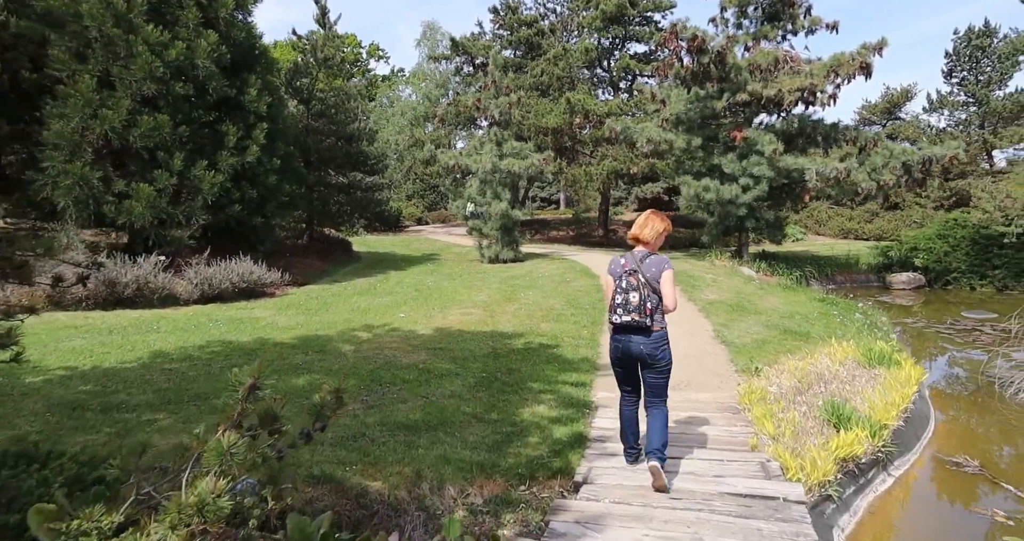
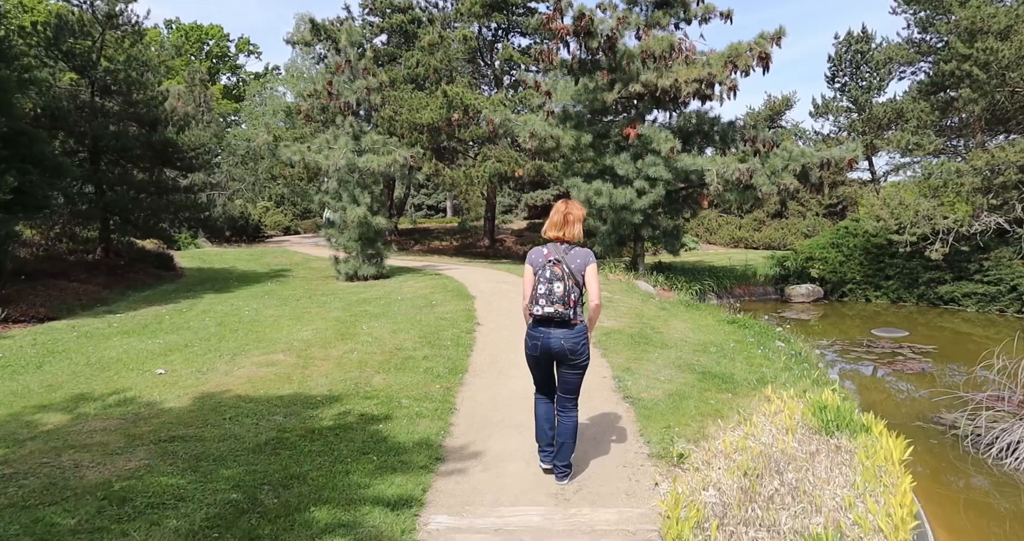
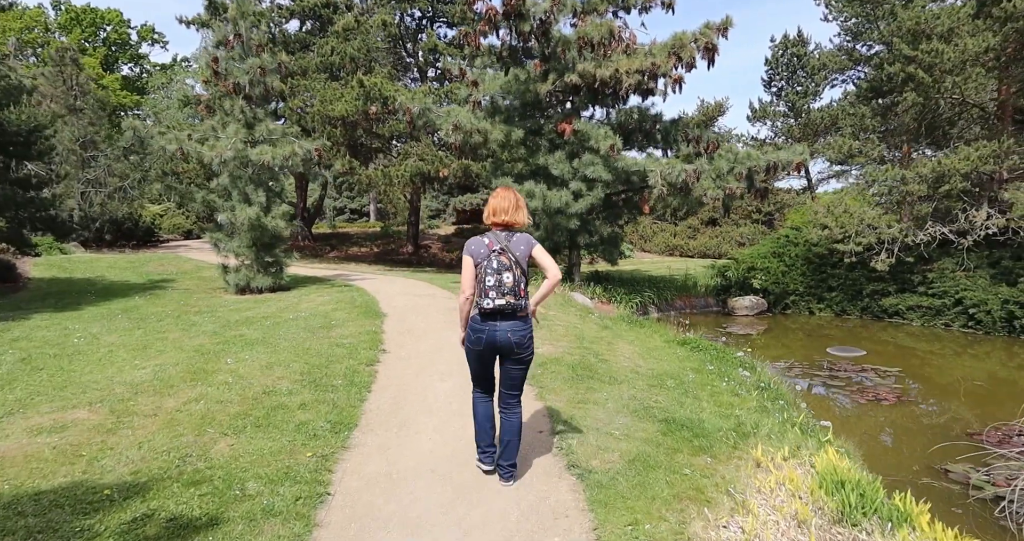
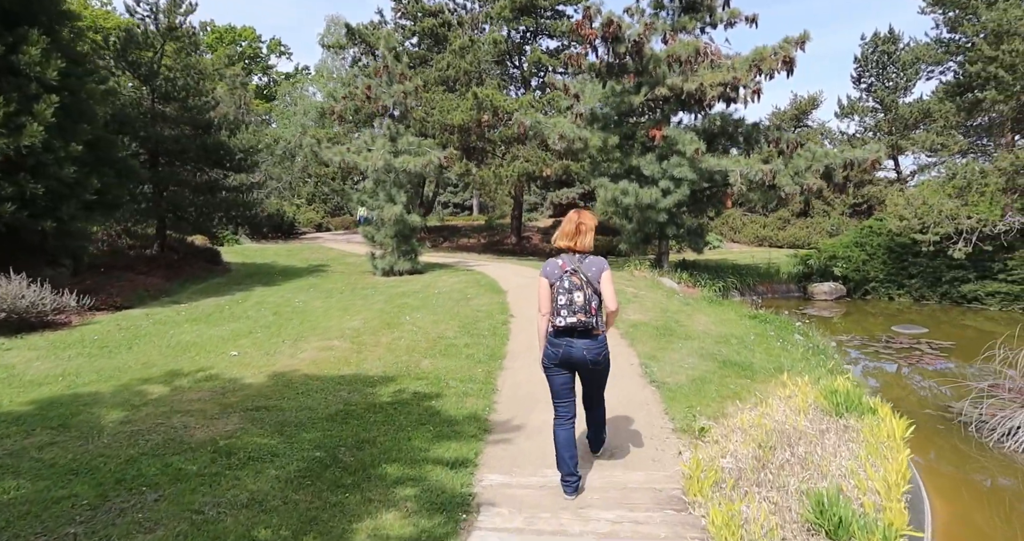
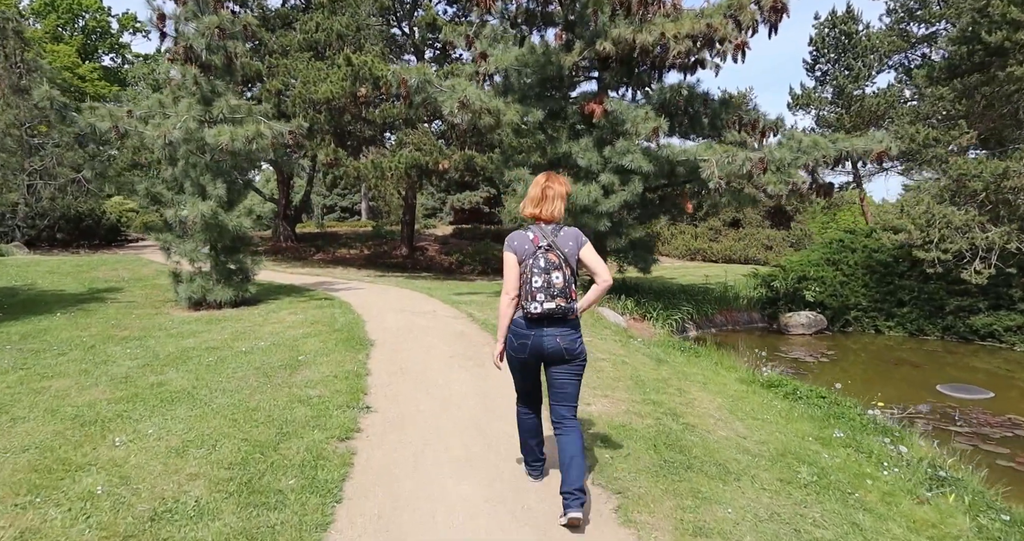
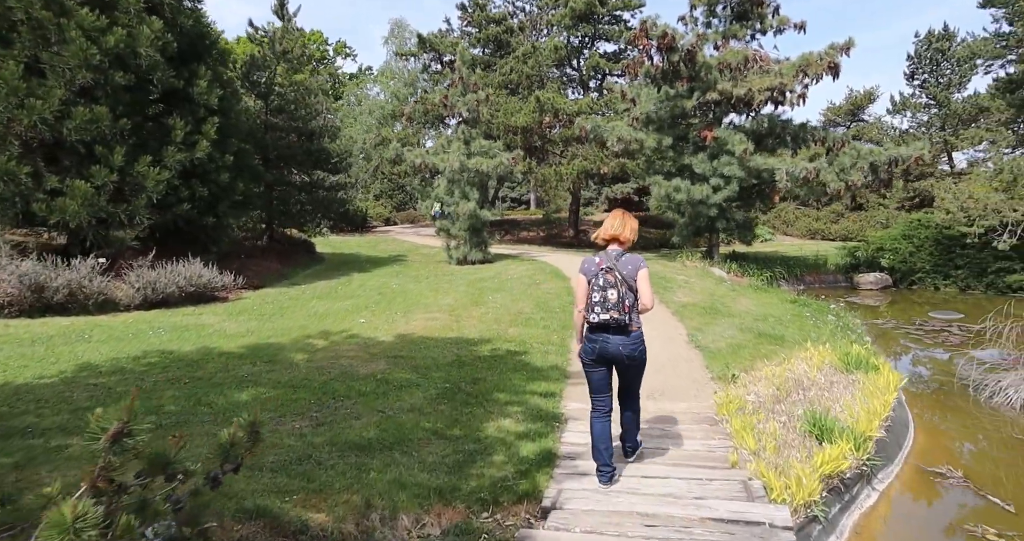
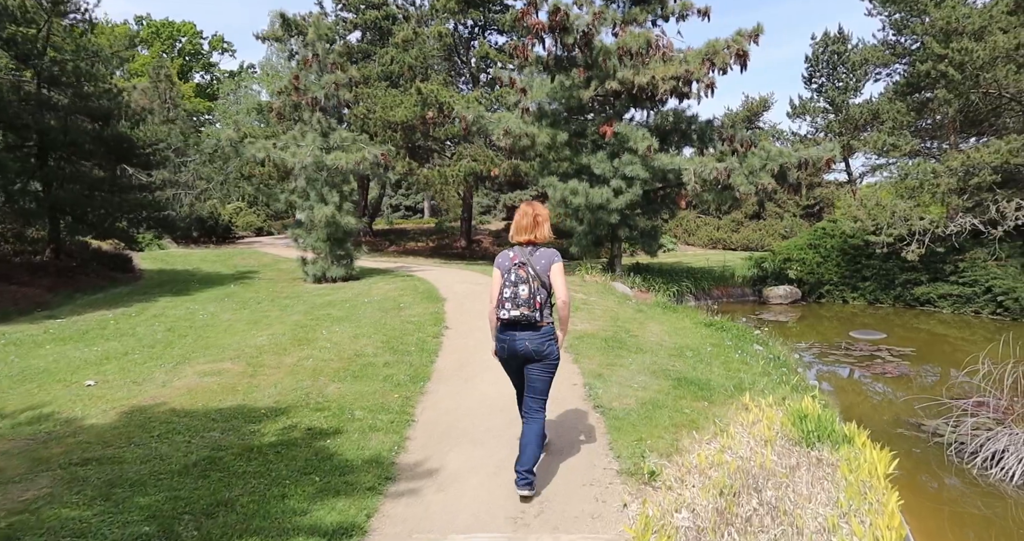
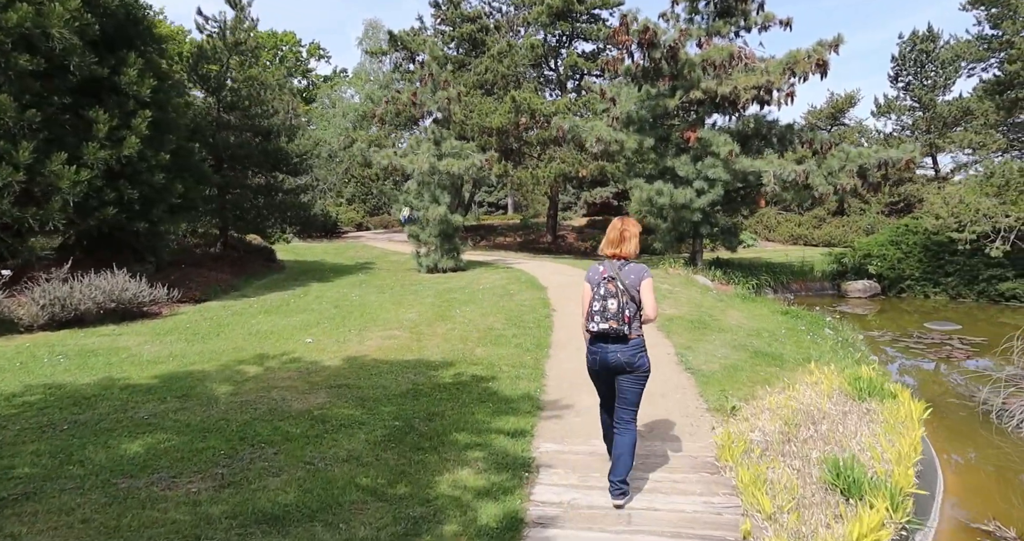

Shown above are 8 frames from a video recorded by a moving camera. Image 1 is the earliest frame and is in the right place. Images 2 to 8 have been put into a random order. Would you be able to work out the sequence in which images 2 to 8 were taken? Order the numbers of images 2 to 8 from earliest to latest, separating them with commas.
6, 8, 4, 2, 7, 3, 5
